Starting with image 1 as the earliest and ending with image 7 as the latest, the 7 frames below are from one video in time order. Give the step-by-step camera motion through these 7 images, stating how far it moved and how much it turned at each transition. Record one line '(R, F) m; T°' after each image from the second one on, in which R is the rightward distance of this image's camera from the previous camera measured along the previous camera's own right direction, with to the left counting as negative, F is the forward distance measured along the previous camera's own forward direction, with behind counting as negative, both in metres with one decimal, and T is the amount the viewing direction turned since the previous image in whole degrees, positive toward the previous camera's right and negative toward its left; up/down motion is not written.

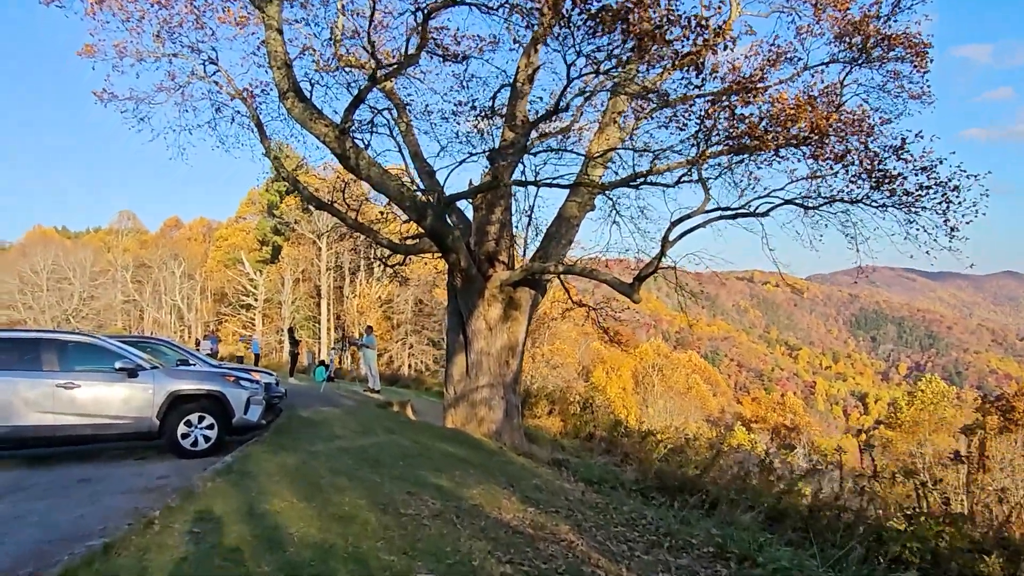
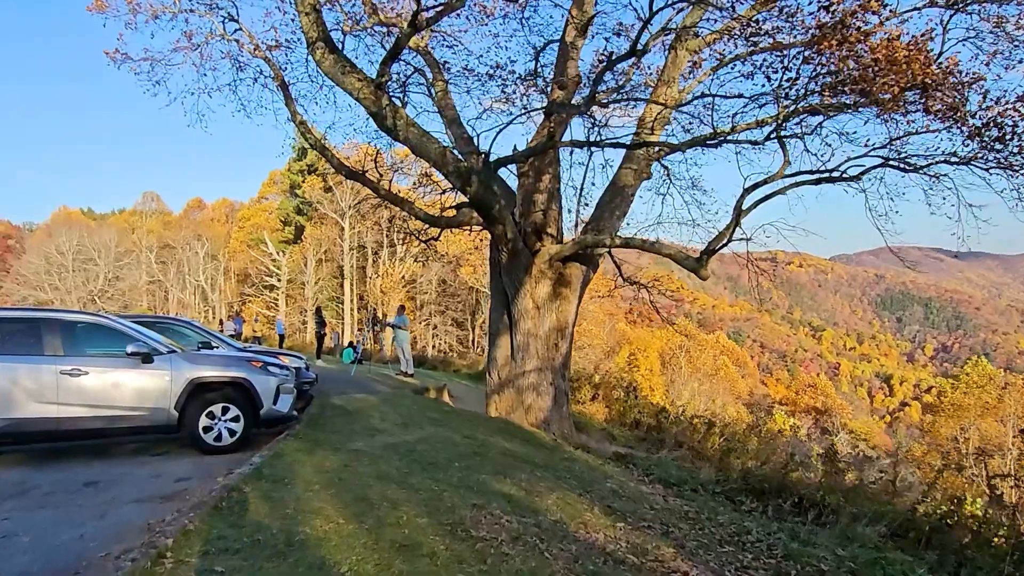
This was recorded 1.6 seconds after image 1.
(-0.5, +1.2) m; -2°
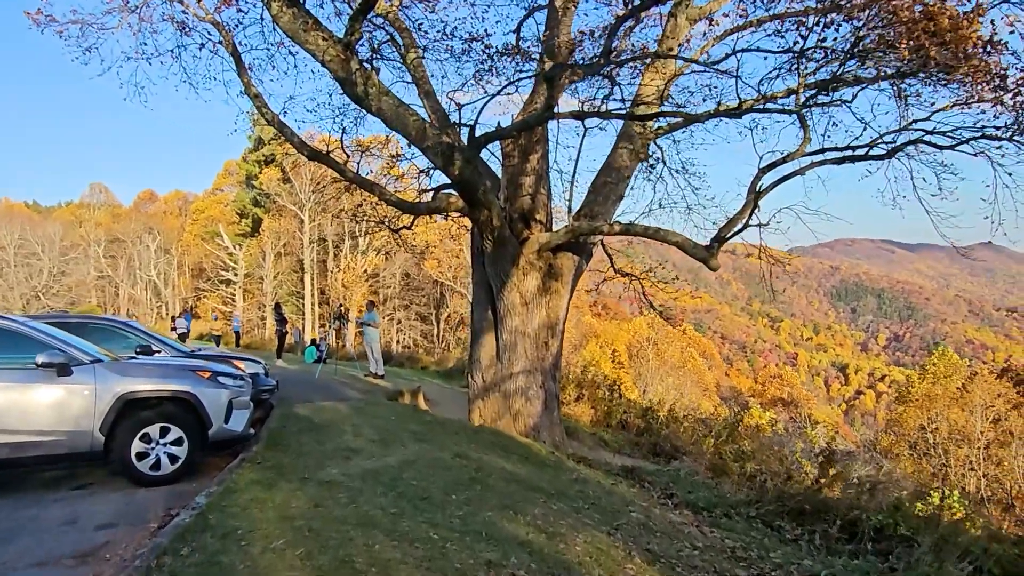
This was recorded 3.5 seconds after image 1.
(-0.3, +1.2) m; +3°
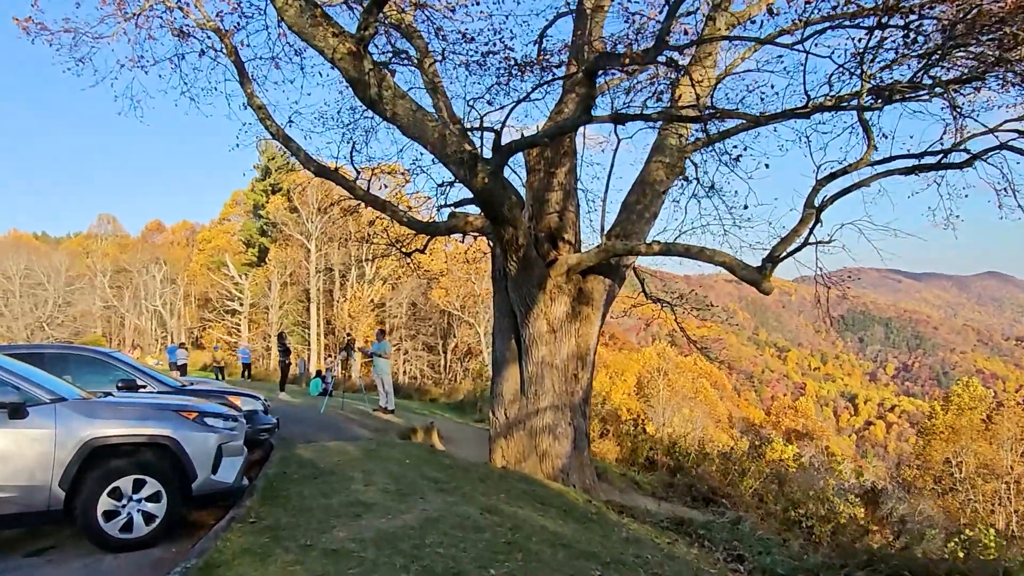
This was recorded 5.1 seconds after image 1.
(-0.3, +1.0) m; 0°
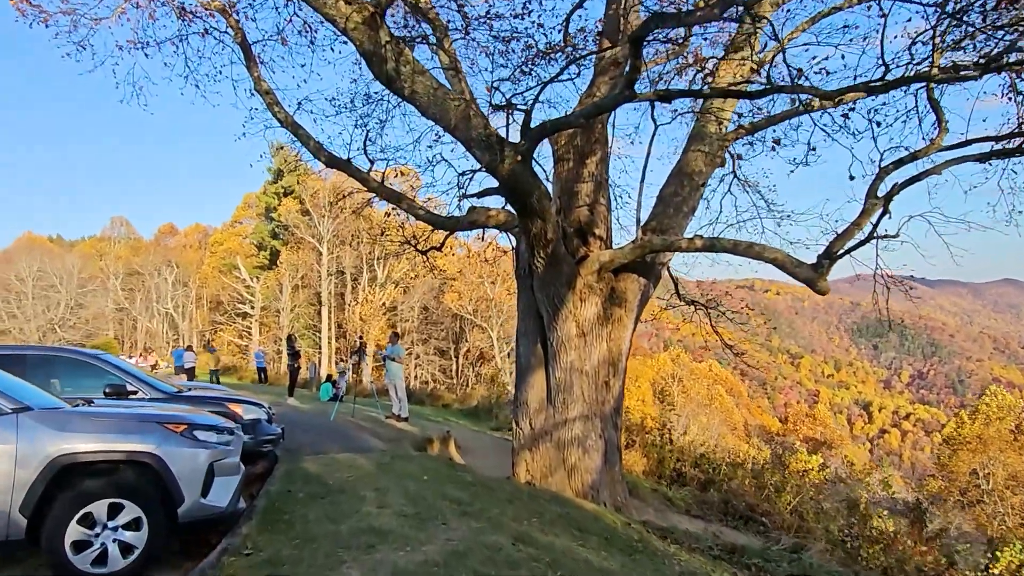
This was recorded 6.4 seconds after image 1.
(-0.2, +0.8) m; -1°
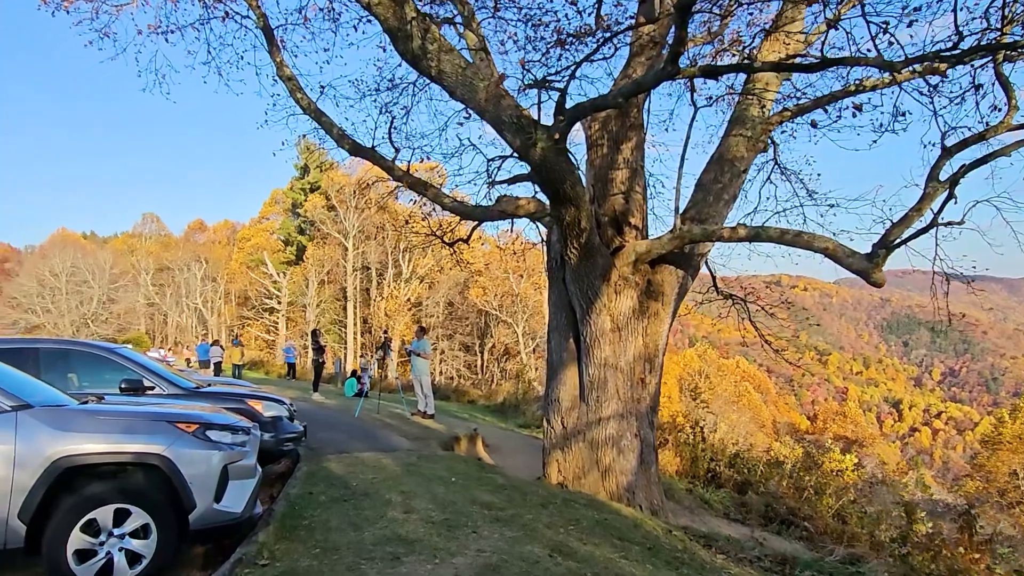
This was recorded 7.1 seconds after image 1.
(-0.1, +0.4) m; -2°
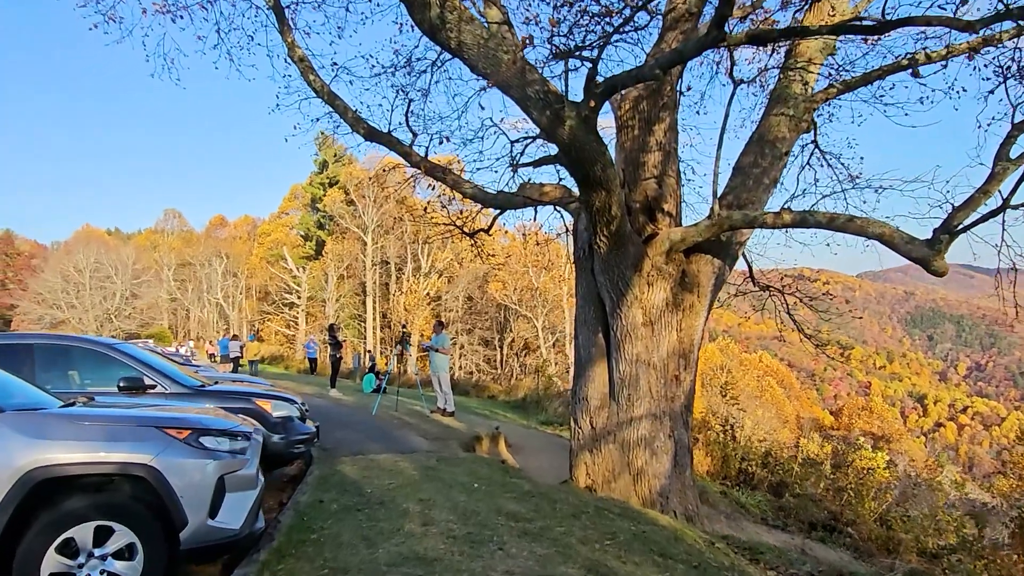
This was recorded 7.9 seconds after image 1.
(-0.1, +0.5) m; -1°
